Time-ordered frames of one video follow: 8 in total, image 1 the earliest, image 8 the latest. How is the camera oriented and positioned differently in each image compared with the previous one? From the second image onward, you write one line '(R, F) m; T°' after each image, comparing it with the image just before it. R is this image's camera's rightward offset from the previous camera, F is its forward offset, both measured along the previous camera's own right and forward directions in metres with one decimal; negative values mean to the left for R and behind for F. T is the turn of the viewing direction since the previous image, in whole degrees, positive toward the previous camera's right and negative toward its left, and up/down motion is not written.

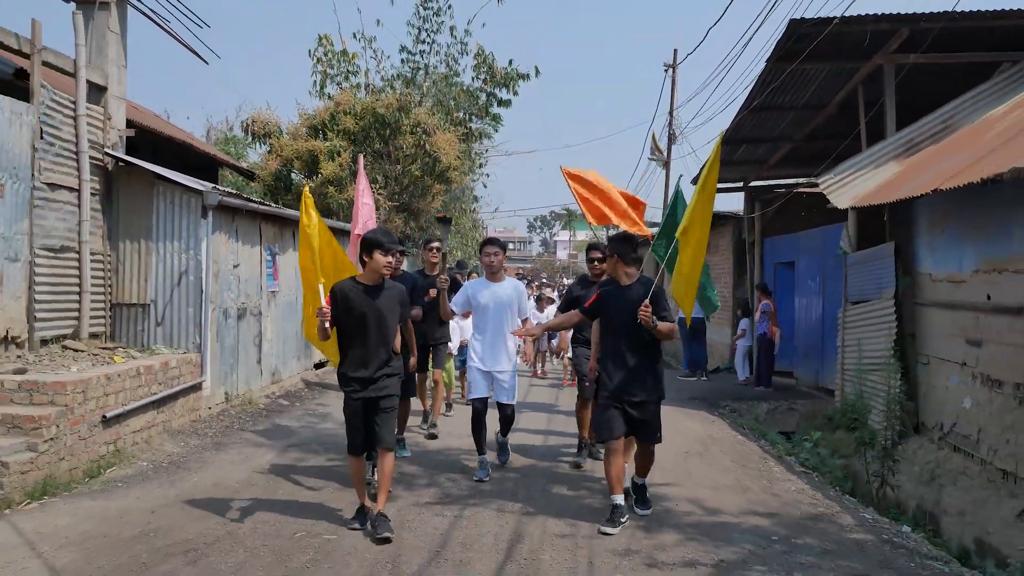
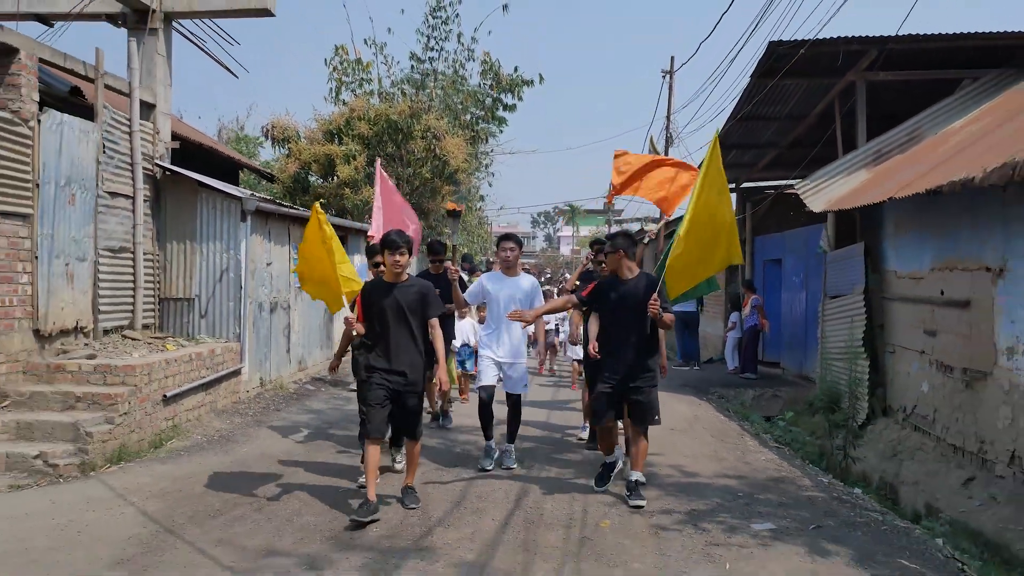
(0.0, -0.9) m; 0°
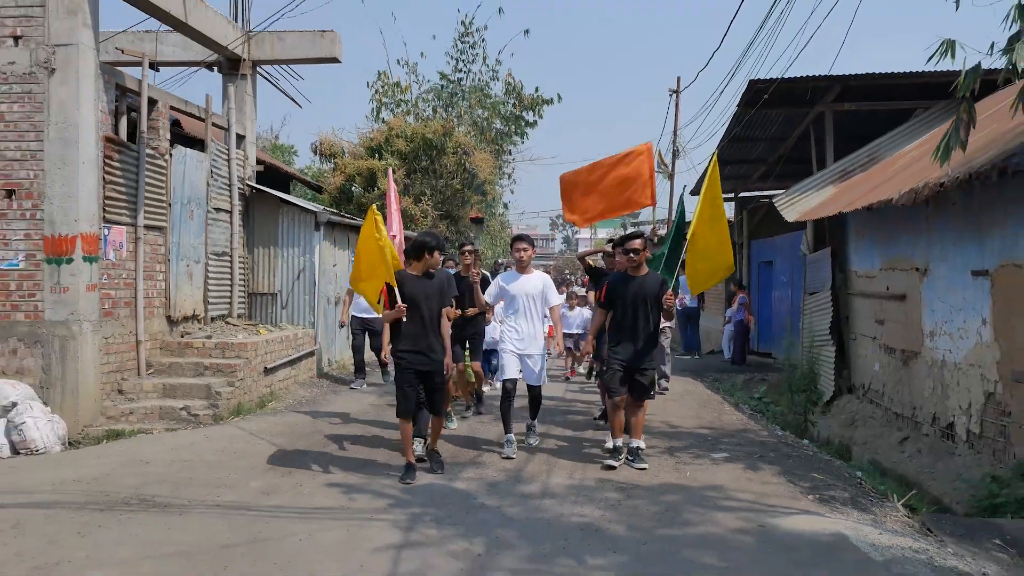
(-0.1, -1.8) m; -1°
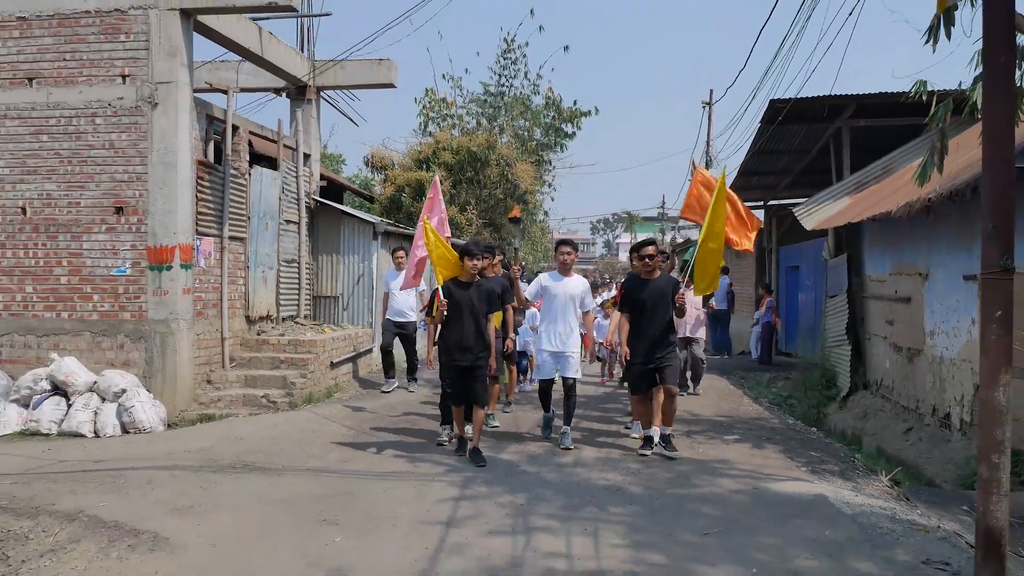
(0.0, -1.0) m; -3°
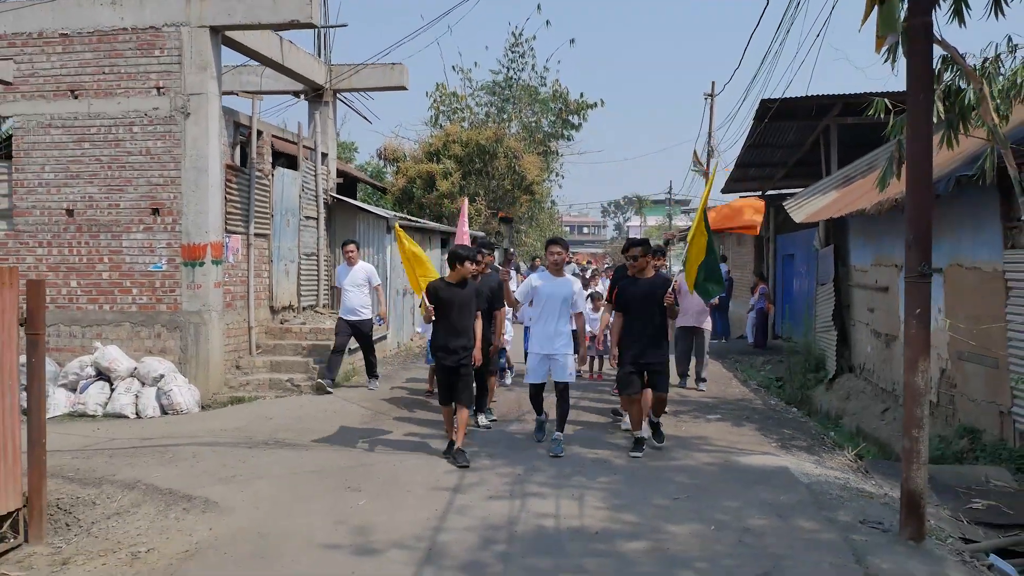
(+0.1, -0.7) m; -1°
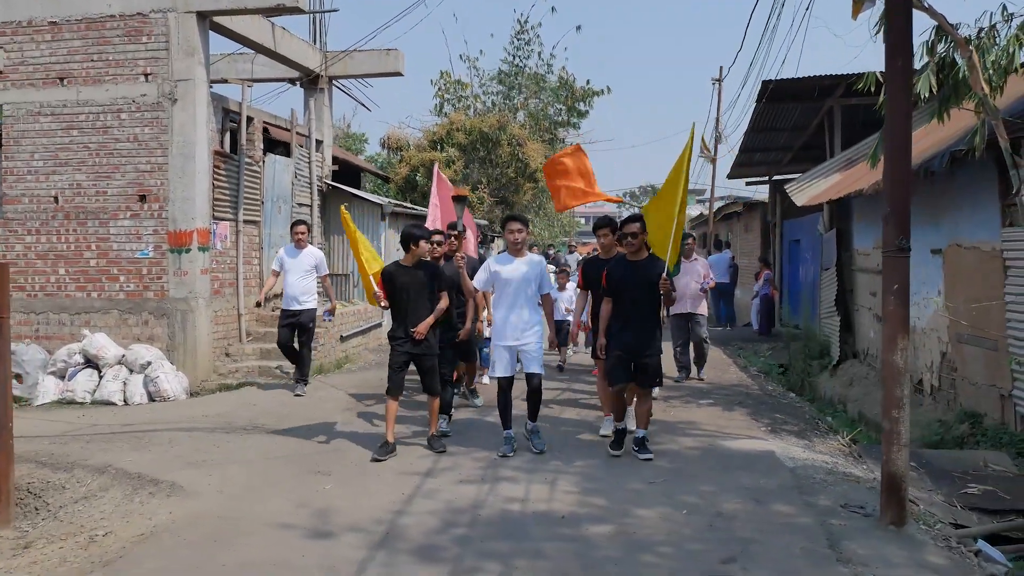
(+0.3, +0.2) m; -1°
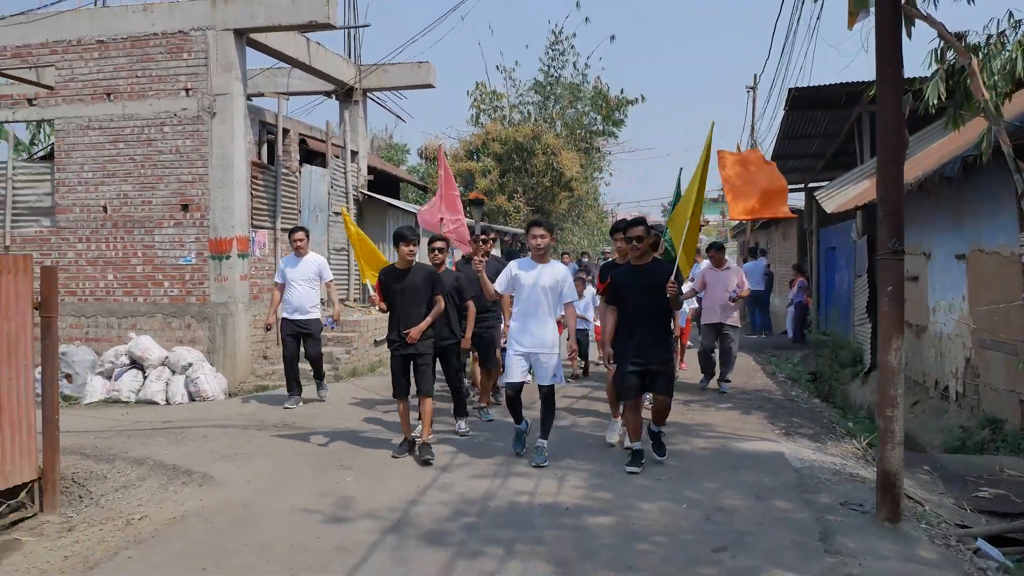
(+0.2, -0.2) m; -3°
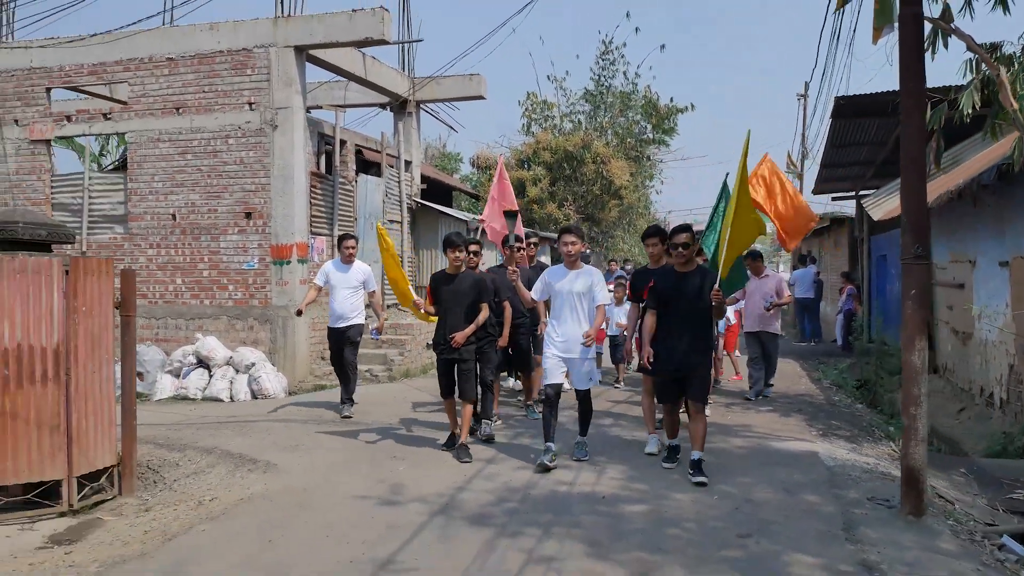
(+0.1, -0.3) m; -4°
